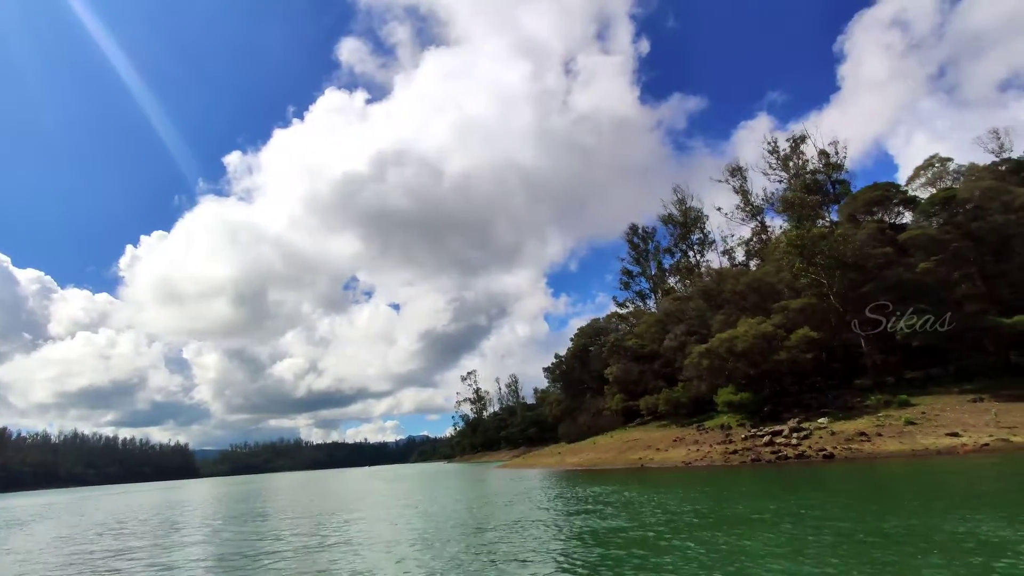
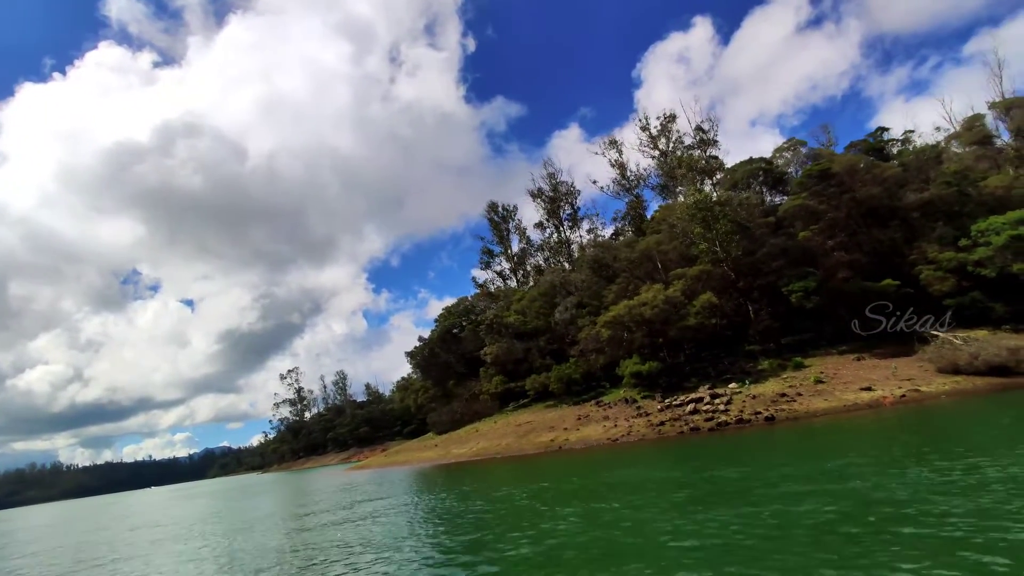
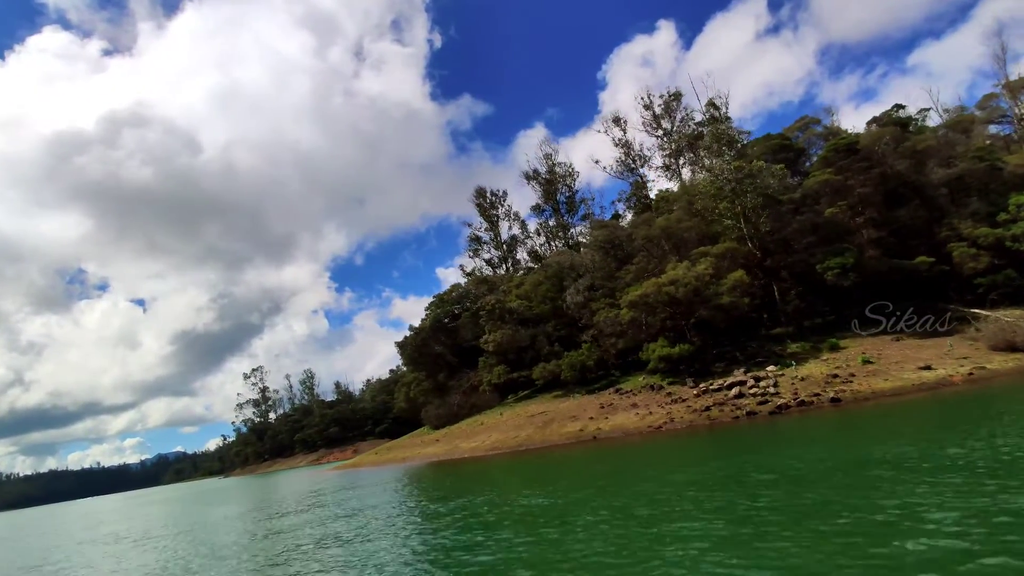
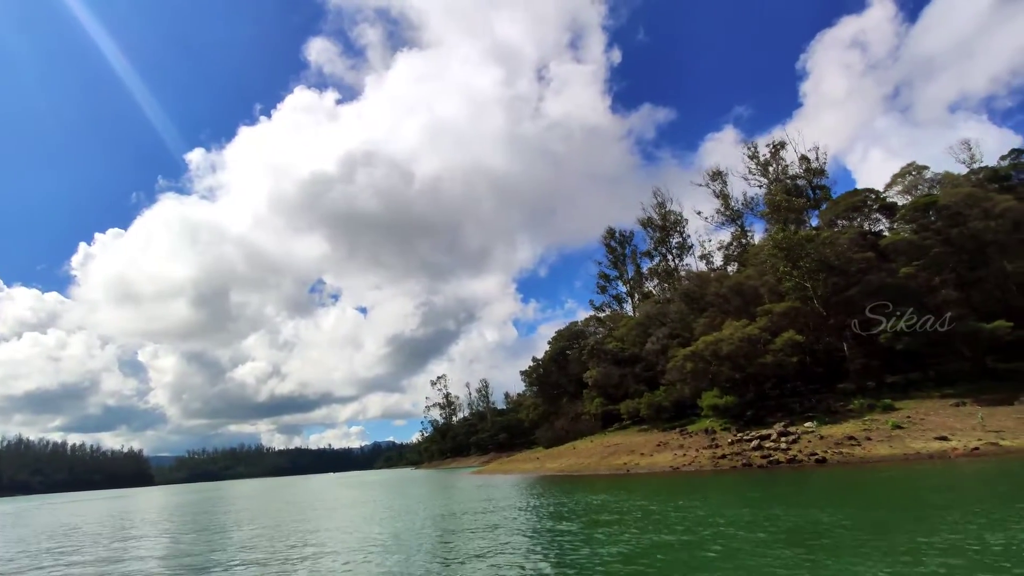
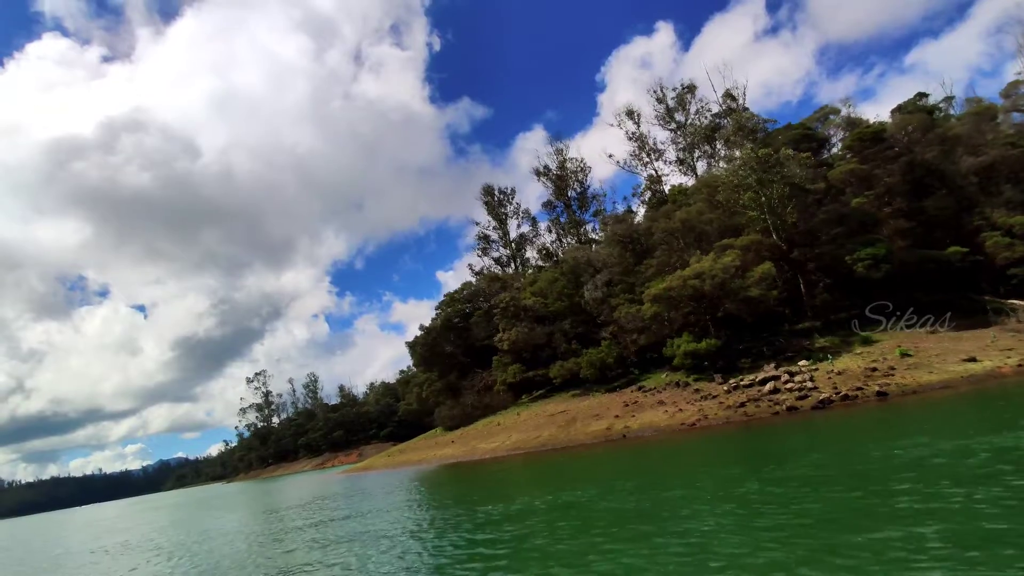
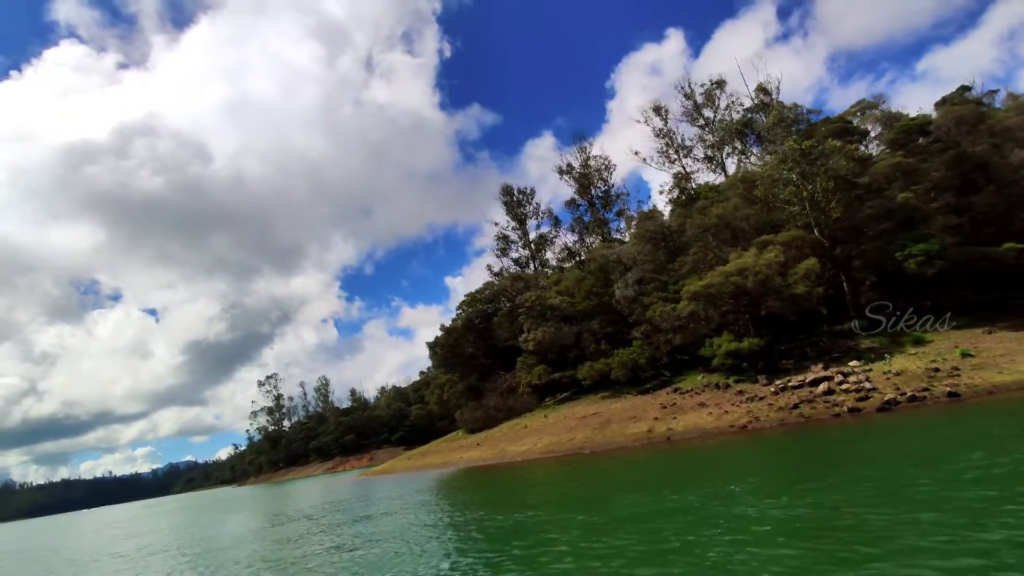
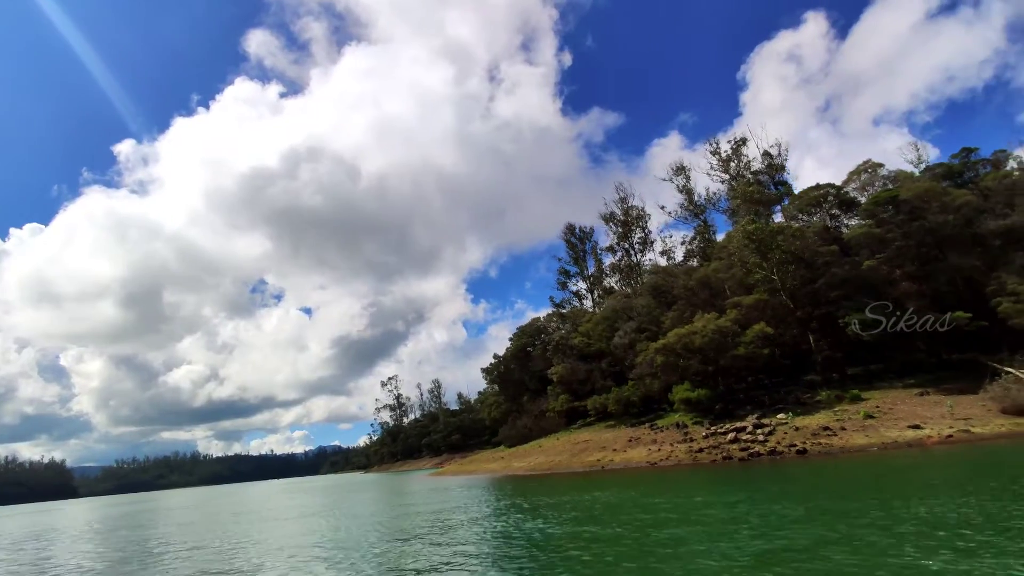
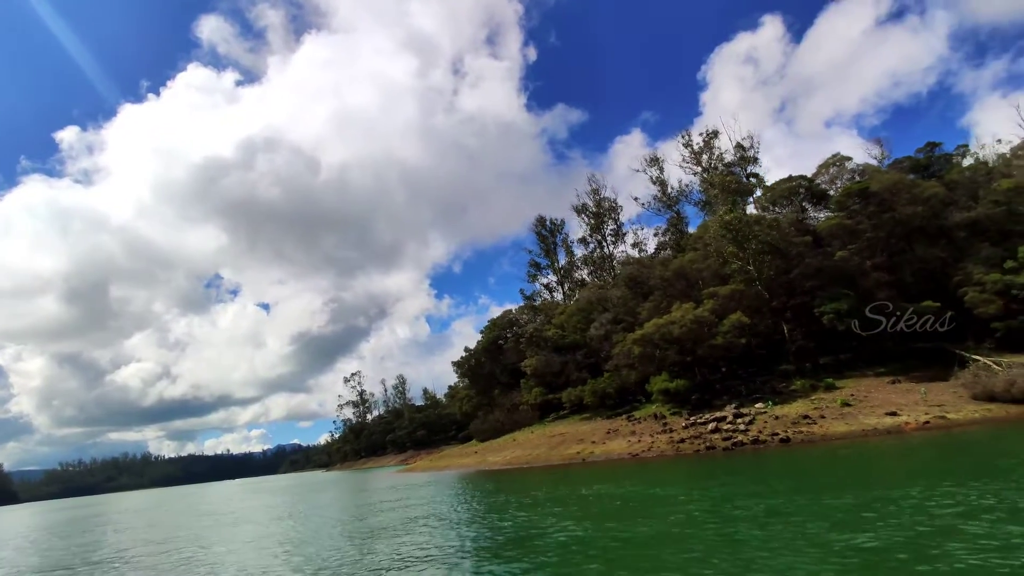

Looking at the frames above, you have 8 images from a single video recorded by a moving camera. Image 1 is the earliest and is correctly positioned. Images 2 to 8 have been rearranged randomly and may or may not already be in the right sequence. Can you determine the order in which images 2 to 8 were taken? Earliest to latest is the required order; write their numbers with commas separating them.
4, 7, 8, 2, 3, 5, 6
